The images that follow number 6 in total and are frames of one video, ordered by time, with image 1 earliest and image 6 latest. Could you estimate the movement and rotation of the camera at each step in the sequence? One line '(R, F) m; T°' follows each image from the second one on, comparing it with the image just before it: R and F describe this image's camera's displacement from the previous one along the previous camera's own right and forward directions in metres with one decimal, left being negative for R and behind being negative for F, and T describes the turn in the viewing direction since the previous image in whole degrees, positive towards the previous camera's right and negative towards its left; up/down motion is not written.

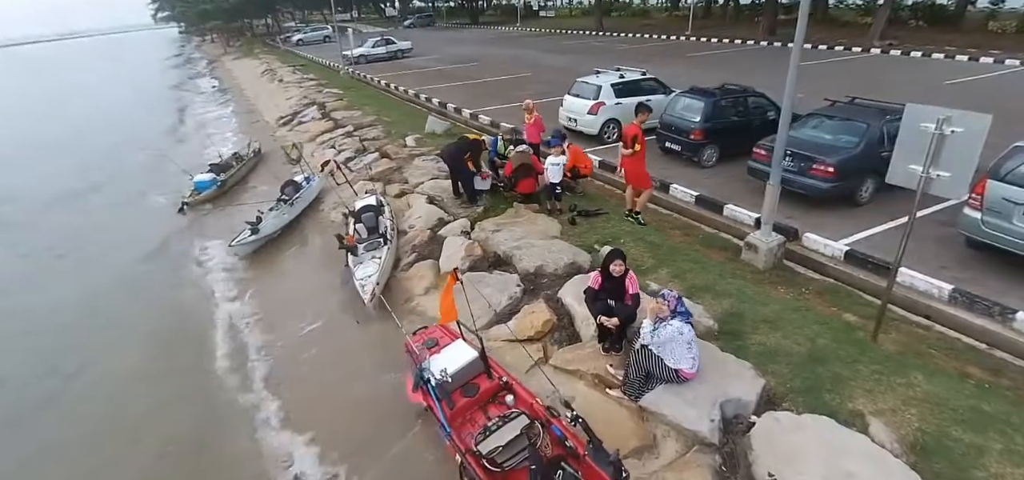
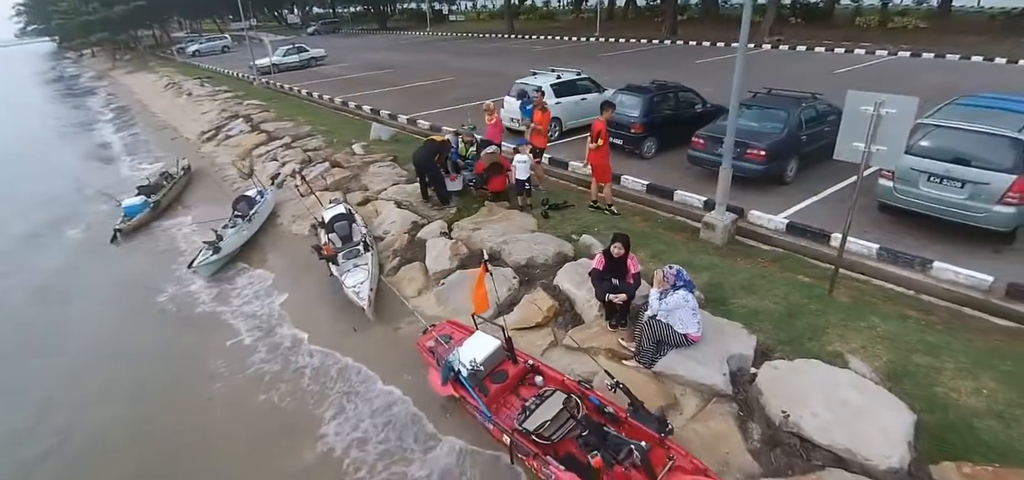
(-0.9, -0.2) m; +8°
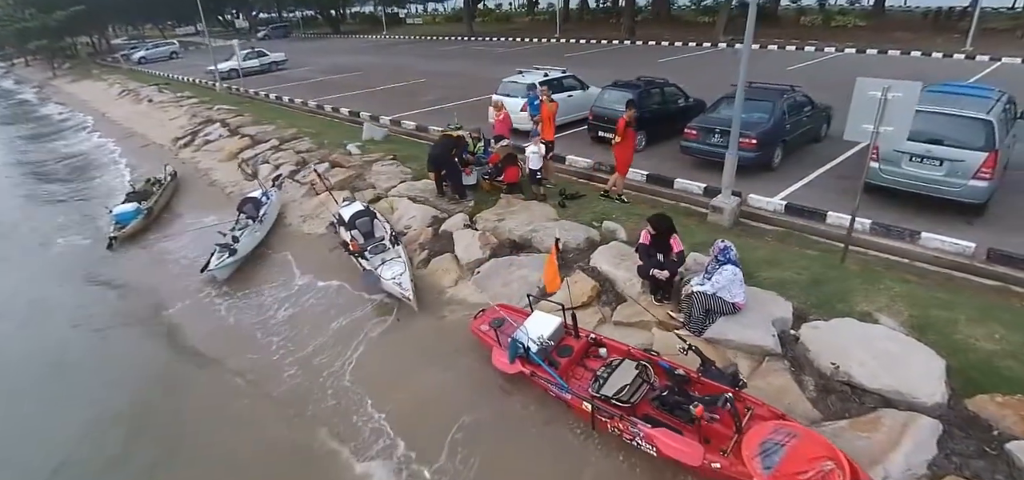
(-1.0, -0.2) m; +4°
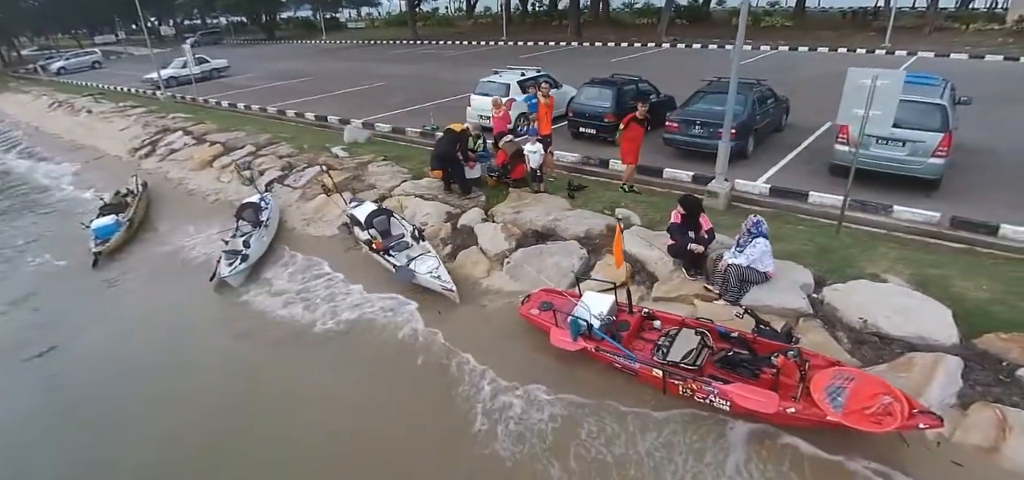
(-1.2, -0.2) m; +6°
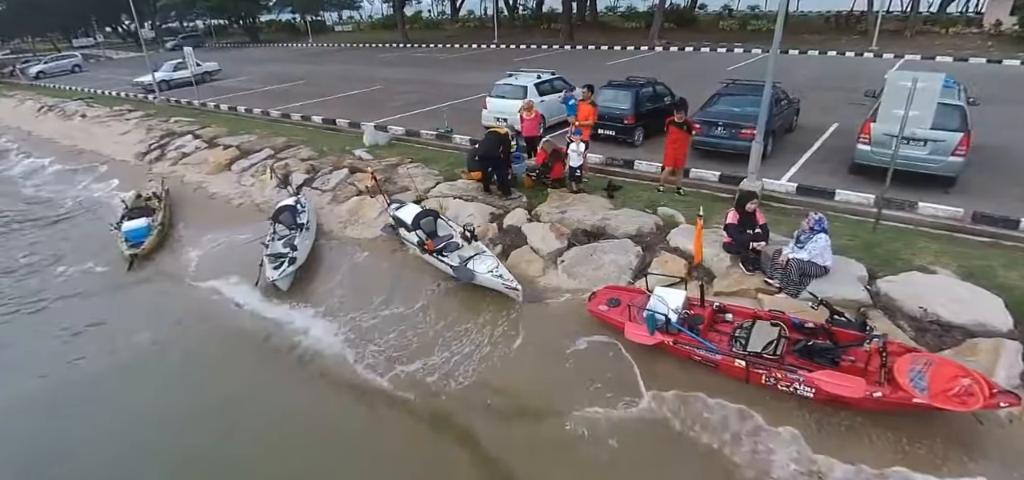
(-1.1, -0.2) m; +2°
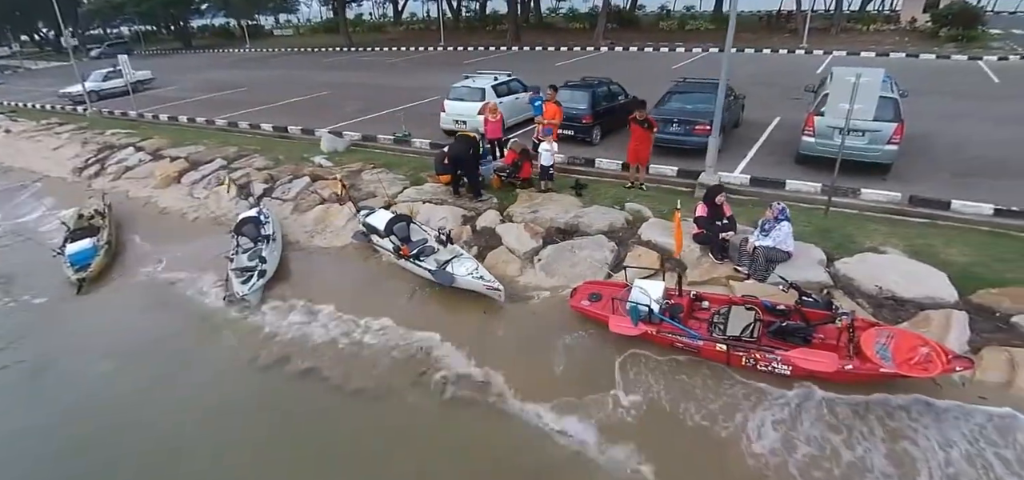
(-0.3, 0.0) m; +5°
